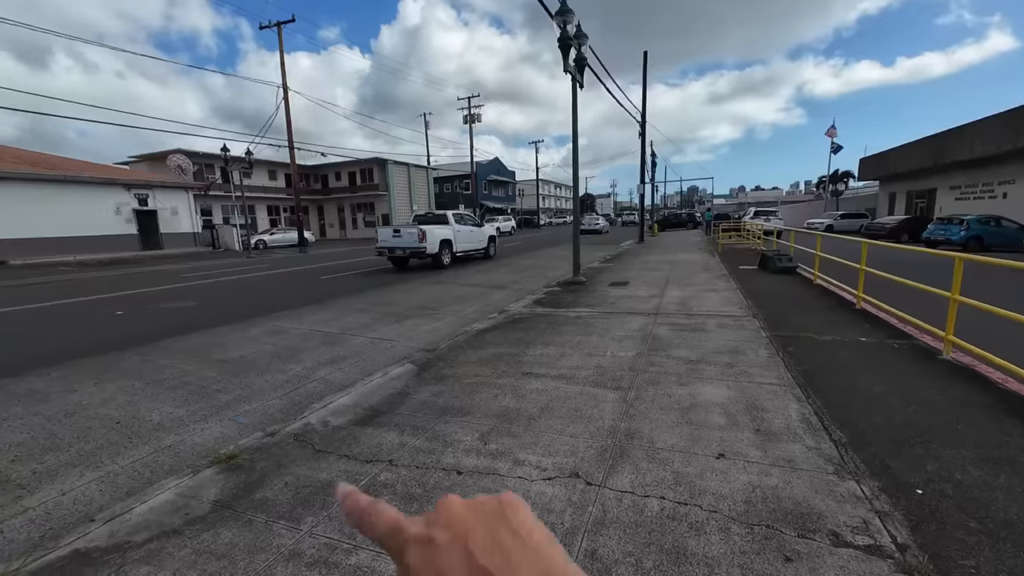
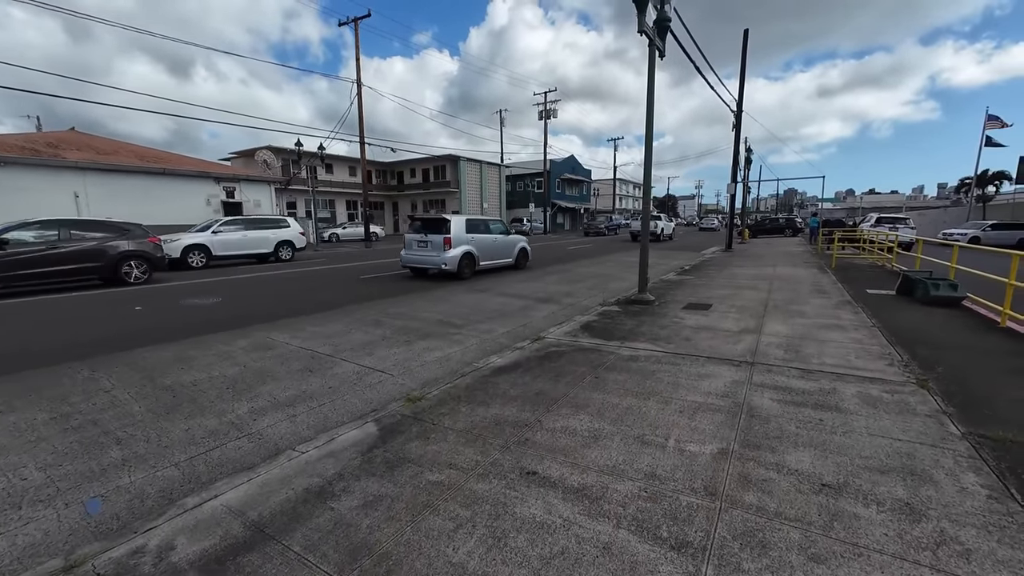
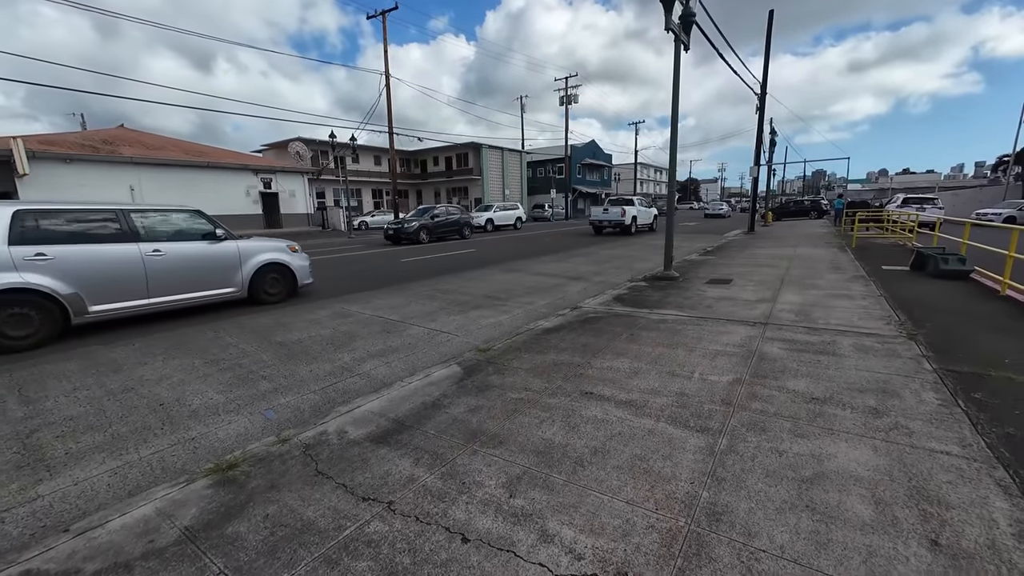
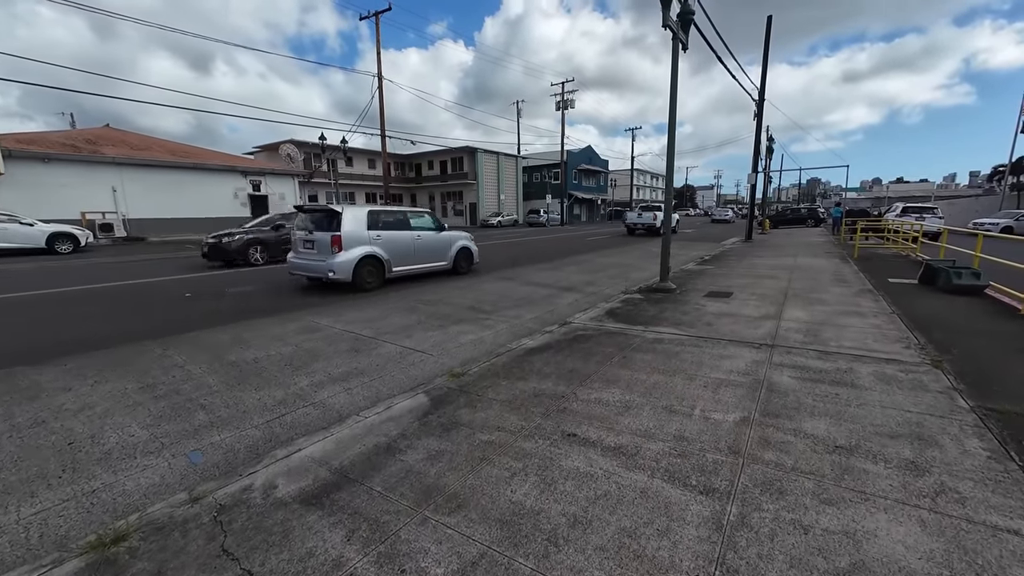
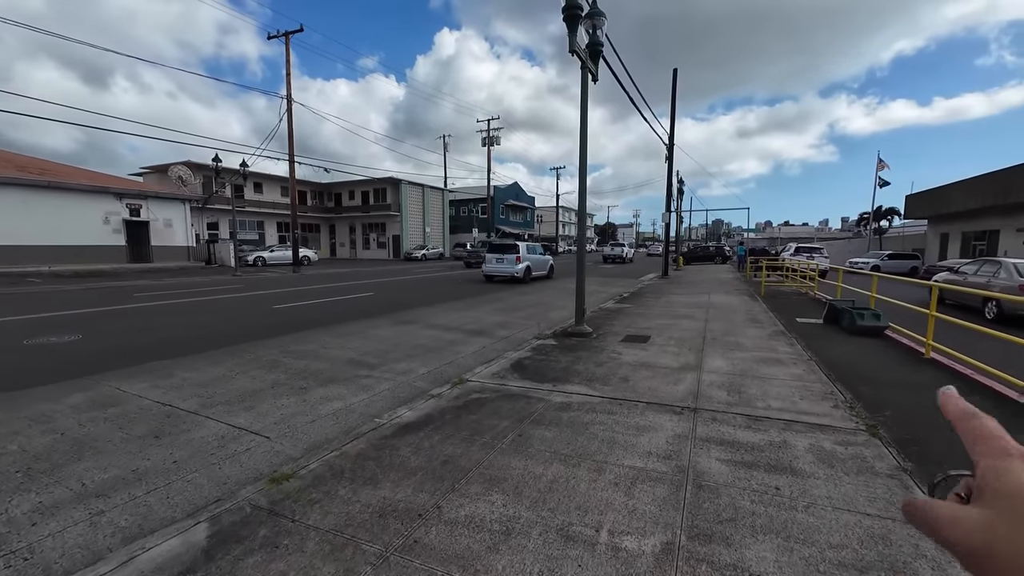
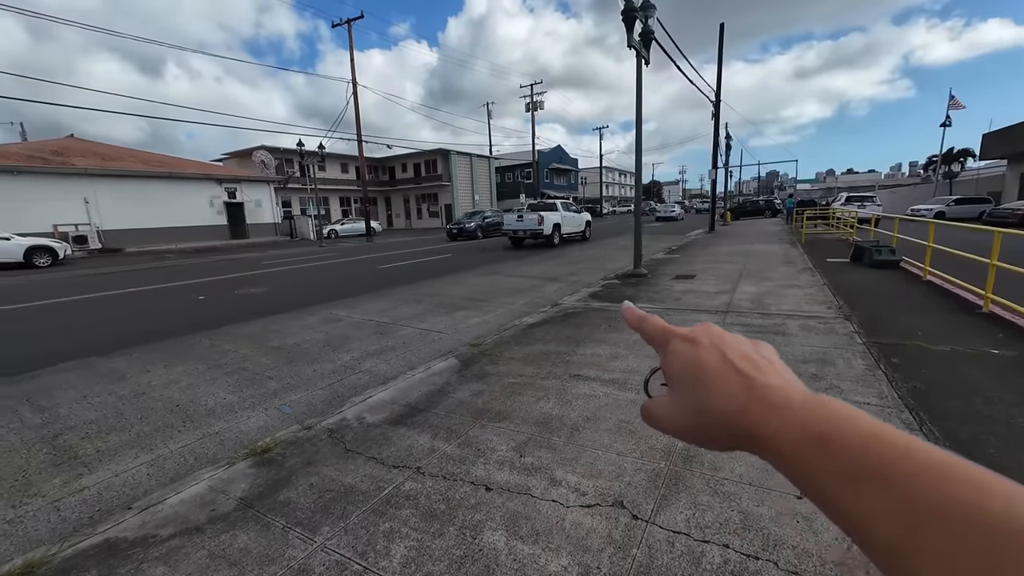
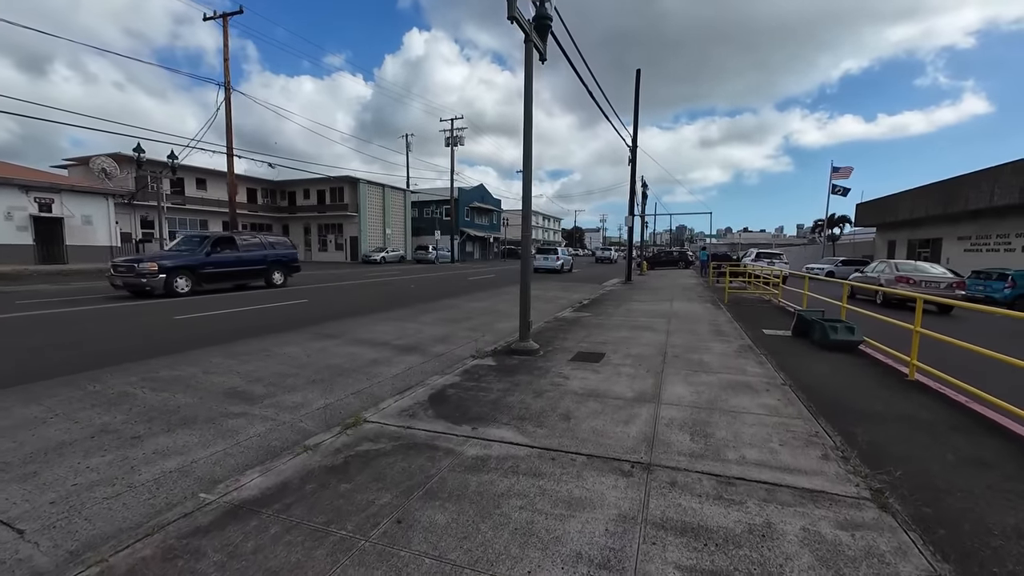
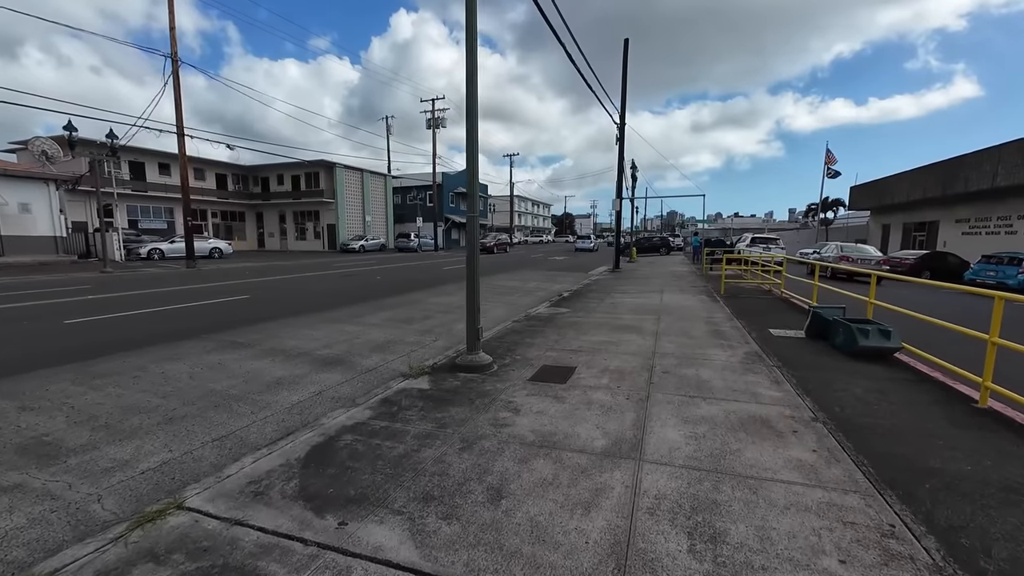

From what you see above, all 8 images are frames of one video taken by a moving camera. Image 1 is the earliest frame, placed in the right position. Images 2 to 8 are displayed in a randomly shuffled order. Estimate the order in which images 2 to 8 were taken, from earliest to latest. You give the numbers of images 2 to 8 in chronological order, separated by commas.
6, 3, 4, 2, 5, 7, 8
